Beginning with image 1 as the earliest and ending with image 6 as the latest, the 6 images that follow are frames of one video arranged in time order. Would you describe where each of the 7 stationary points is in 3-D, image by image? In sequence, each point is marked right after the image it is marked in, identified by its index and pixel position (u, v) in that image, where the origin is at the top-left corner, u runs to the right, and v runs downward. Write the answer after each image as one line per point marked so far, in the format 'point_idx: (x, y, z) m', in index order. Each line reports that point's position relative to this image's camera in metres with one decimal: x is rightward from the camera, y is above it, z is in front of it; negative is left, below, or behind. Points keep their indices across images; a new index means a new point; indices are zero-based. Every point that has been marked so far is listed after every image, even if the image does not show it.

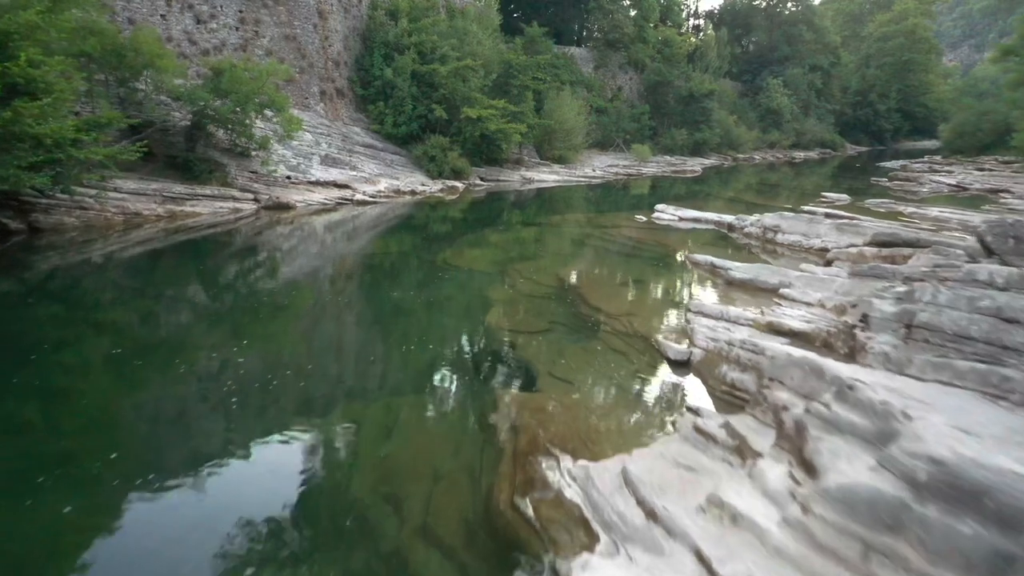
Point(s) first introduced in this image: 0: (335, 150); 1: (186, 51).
0: (-4.1, +3.2, +19.4) m
1: (-6.6, +4.8, +17.0) m
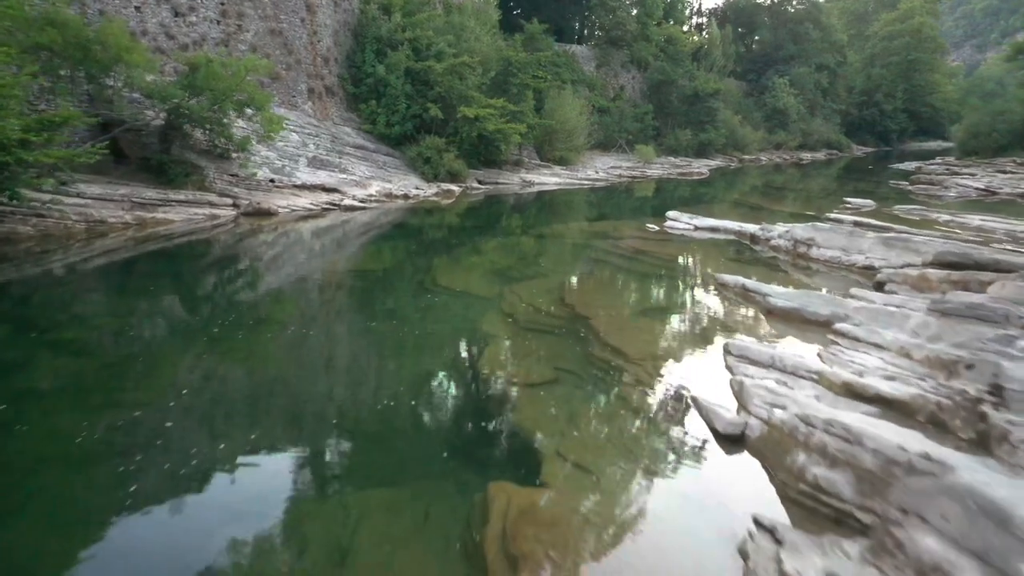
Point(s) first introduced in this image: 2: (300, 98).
0: (-4.1, +3.0, +18.3) m
1: (-6.6, +4.6, +15.9) m
2: (-4.8, +4.3, +19.2) m
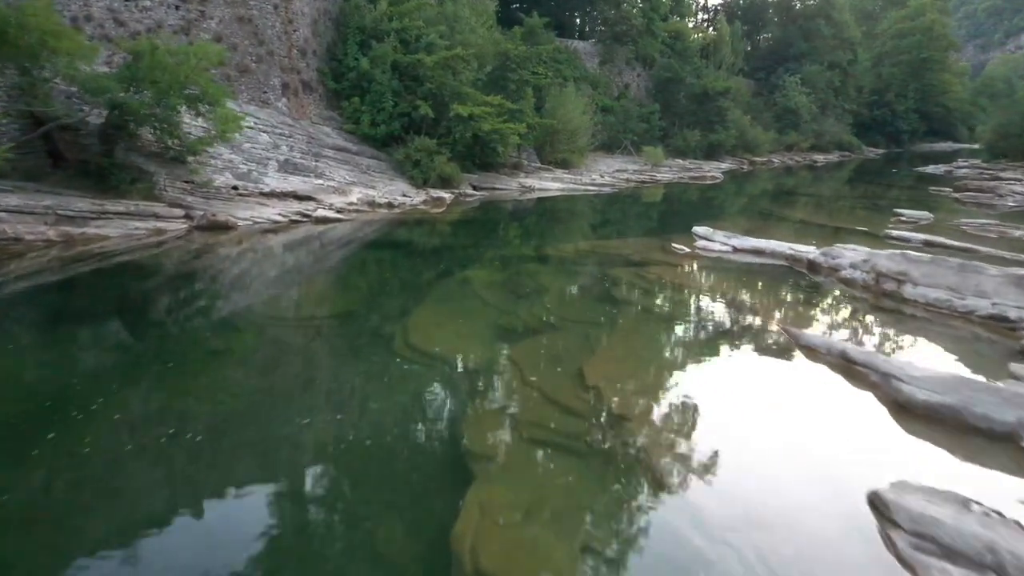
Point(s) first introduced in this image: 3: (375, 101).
0: (-4.2, +2.6, +16.3) m
1: (-6.6, +4.2, +13.8) m
2: (-4.9, +4.0, +17.2) m
3: (-3.1, +4.2, +18.9) m
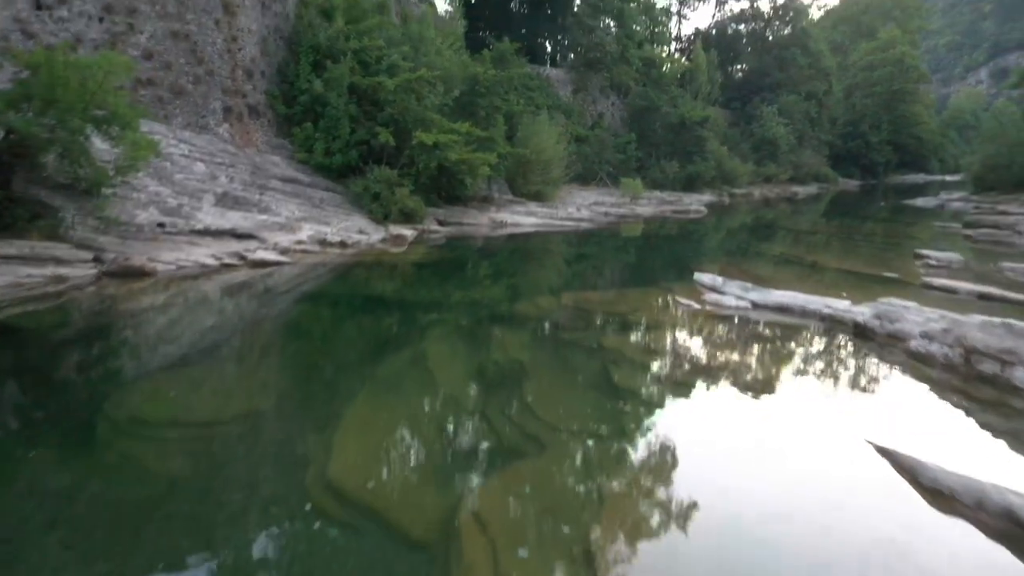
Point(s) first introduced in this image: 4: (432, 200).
0: (-4.7, +1.7, +14.4) m
1: (-7.1, +3.4, +12.0) m
2: (-5.4, +3.1, +15.3) m
3: (-3.7, +3.3, +17.1) m
4: (-1.8, +2.1, +19.5) m
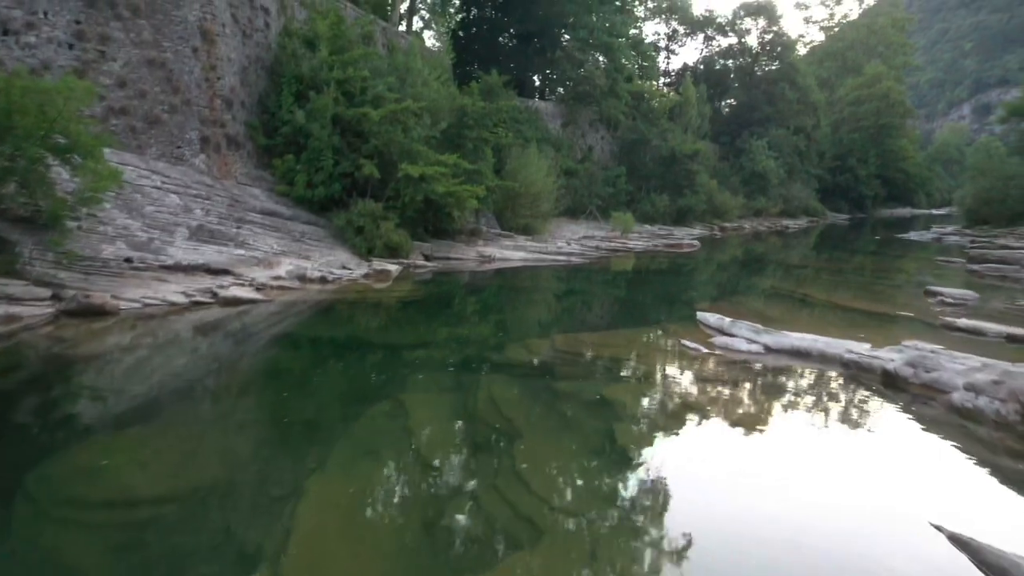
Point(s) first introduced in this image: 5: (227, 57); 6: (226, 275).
0: (-4.9, +1.1, +13.8) m
1: (-7.2, +2.9, +11.3) m
2: (-5.6, +2.4, +14.7) m
3: (-3.9, +2.5, +16.5) m
4: (-2.1, +1.2, +18.9) m
5: (-5.4, +4.4, +16.0) m
6: (-4.4, +0.2, +12.9) m
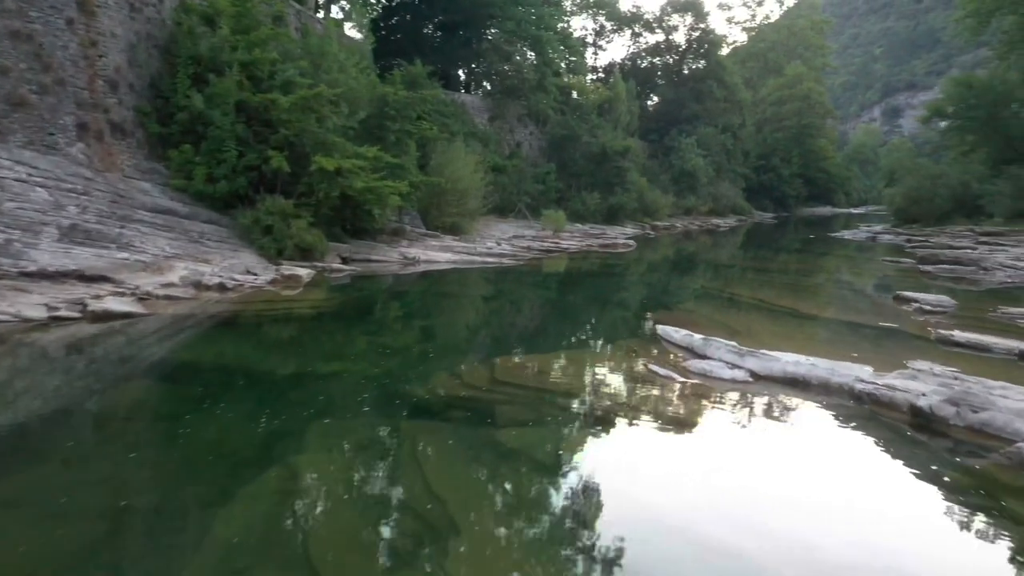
0: (-5.9, +1.0, +11.9) m
1: (-8.0, +2.8, +9.3) m
2: (-6.8, +2.3, +12.8) m
3: (-5.2, +2.4, +14.7) m
4: (-3.6, +1.1, +17.3) m
5: (-6.7, +4.3, +14.1) m
6: (-5.3, +0.1, +11.1) m
